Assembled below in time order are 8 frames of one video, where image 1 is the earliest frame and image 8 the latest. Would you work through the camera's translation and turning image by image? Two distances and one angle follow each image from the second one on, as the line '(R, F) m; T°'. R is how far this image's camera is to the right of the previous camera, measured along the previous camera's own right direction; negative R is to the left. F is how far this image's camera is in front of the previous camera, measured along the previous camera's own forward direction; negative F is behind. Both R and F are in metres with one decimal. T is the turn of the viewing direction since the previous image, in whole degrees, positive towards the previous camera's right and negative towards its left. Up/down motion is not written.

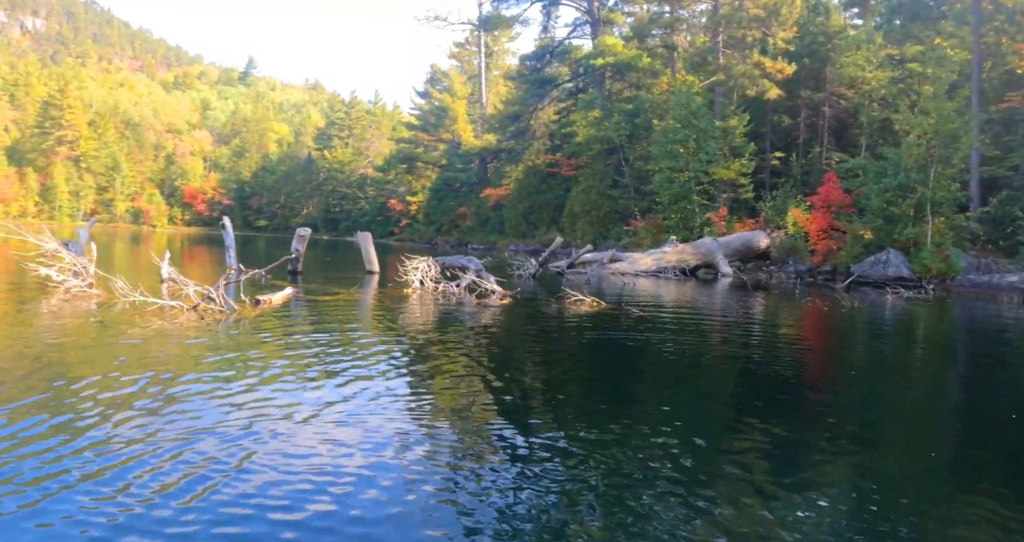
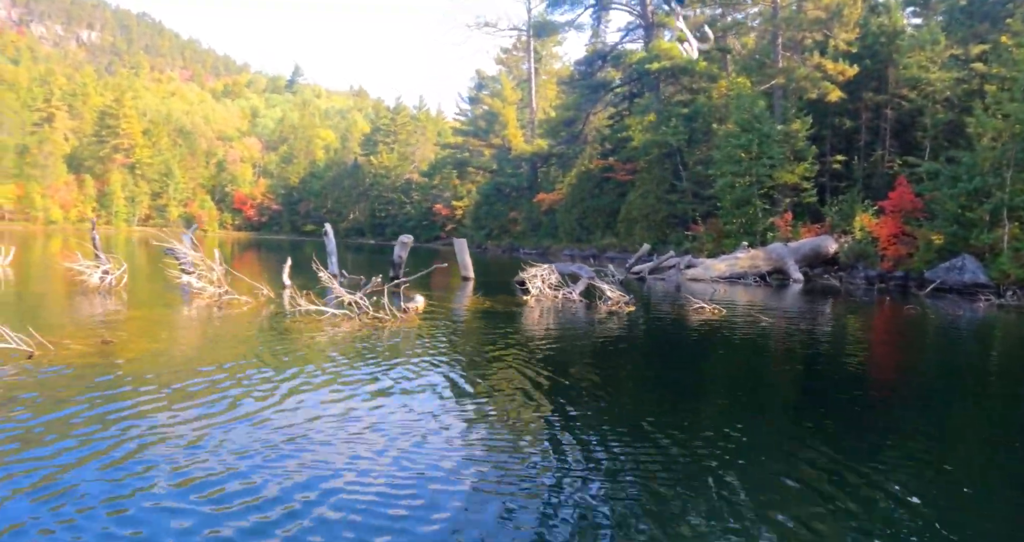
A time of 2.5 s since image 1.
(-0.5, 0.0) m; -3°
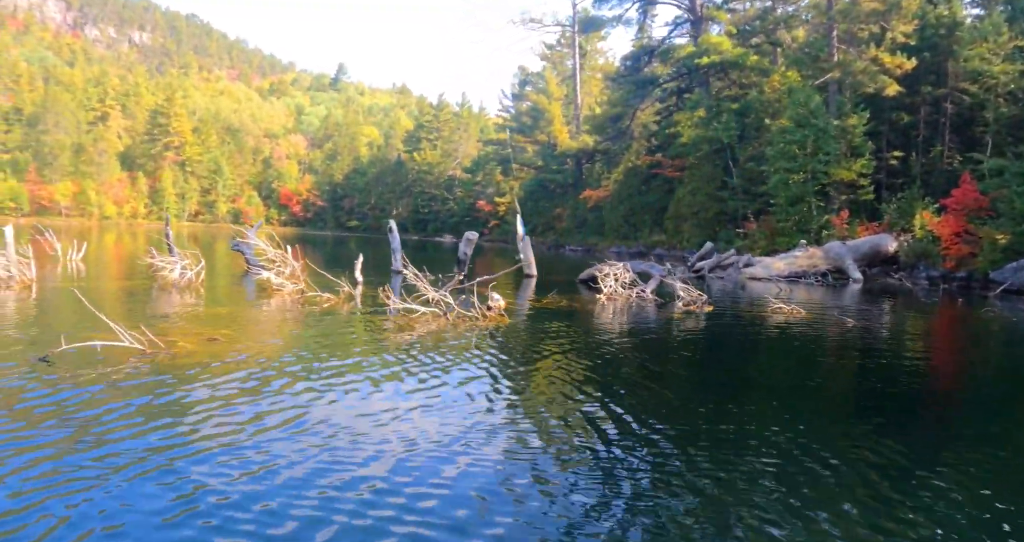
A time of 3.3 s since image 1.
(-0.2, +0.1) m; -3°
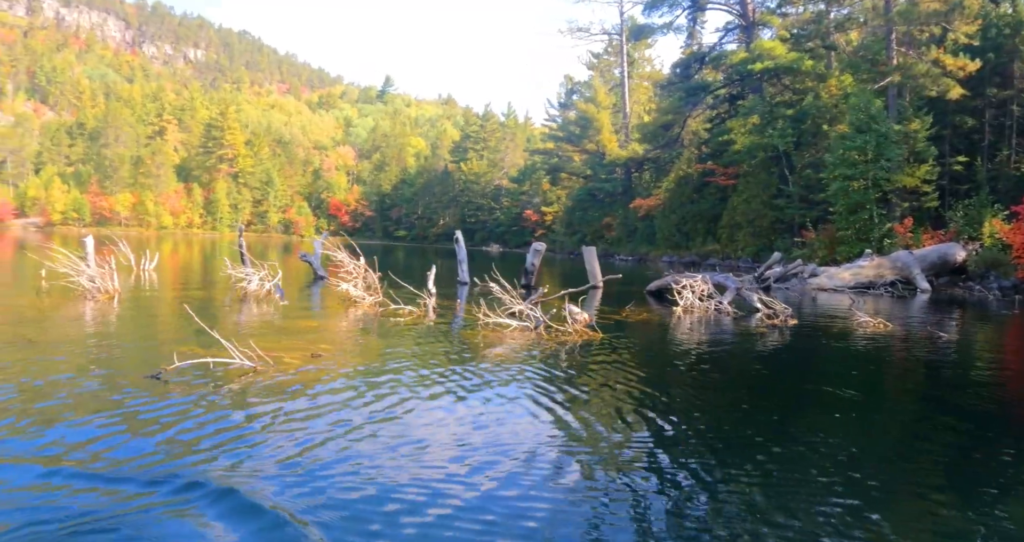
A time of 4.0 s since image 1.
(-0.2, 0.0) m; -4°
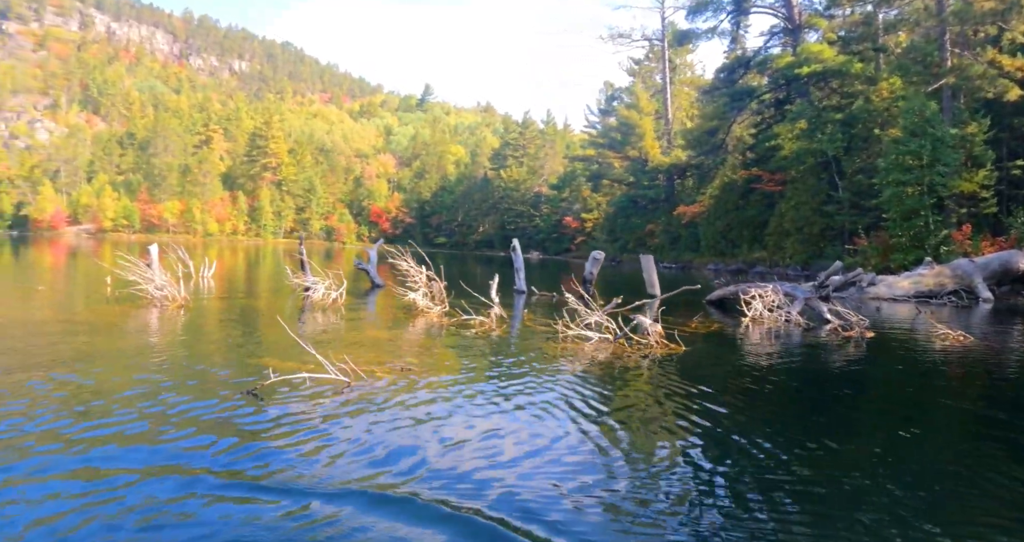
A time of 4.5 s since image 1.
(-0.2, +0.1) m; -3°
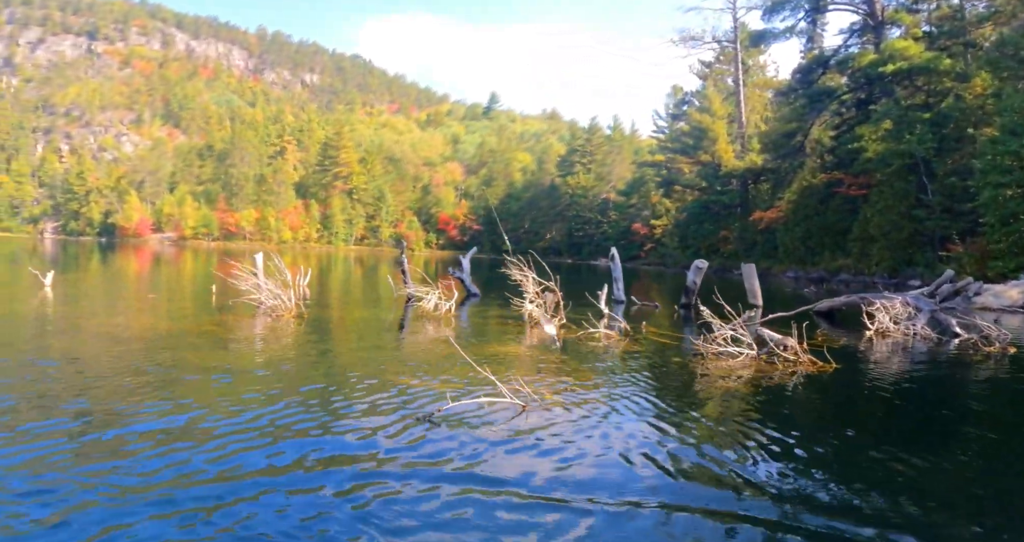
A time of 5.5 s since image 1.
(-0.2, +0.2) m; -5°
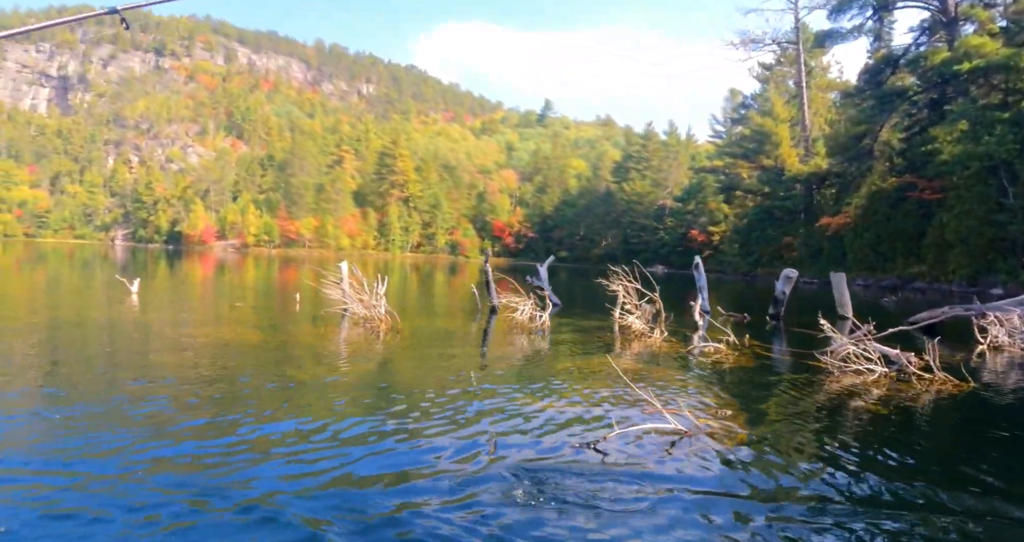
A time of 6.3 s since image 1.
(-0.1, +0.3) m; -4°
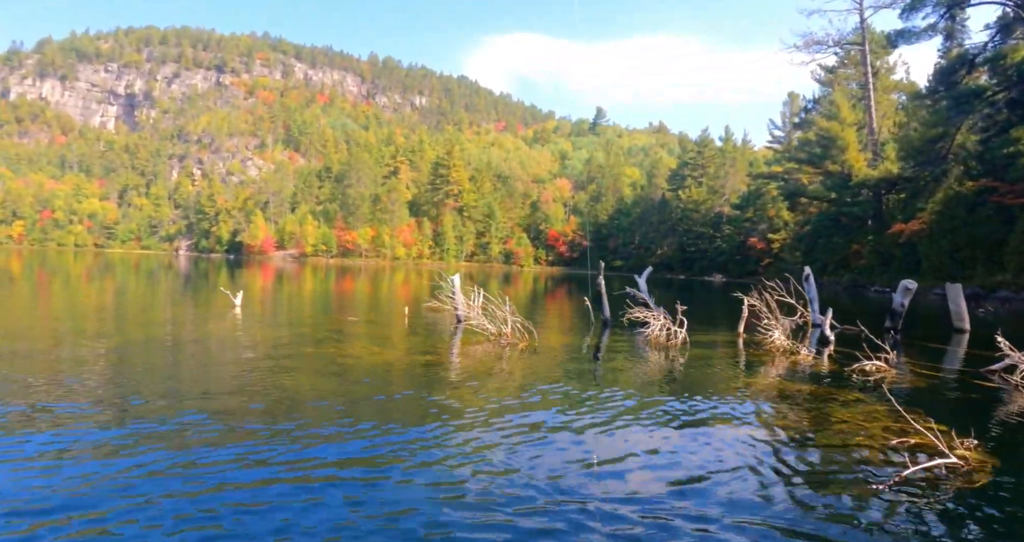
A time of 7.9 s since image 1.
(-0.1, +0.4) m; -4°
